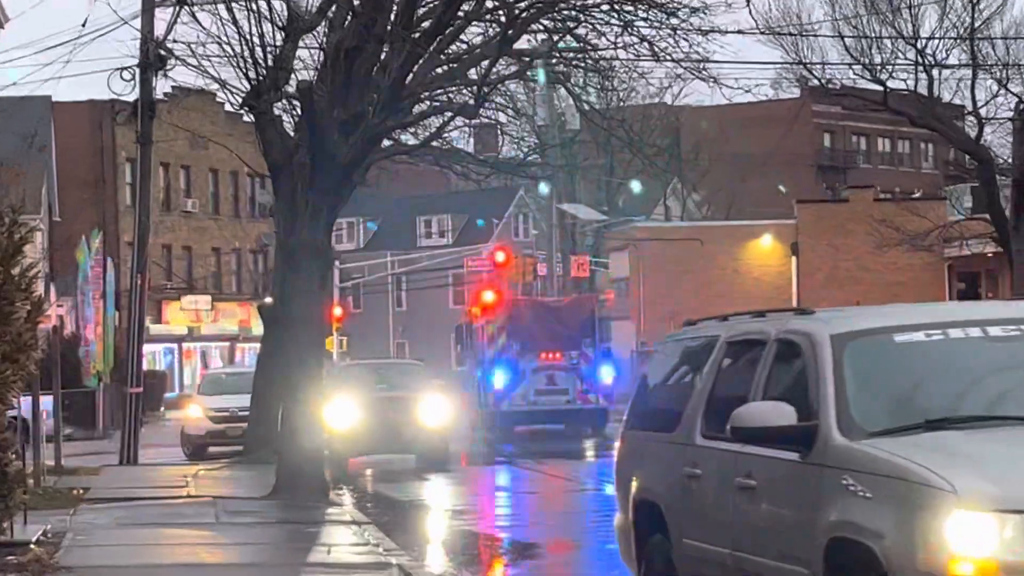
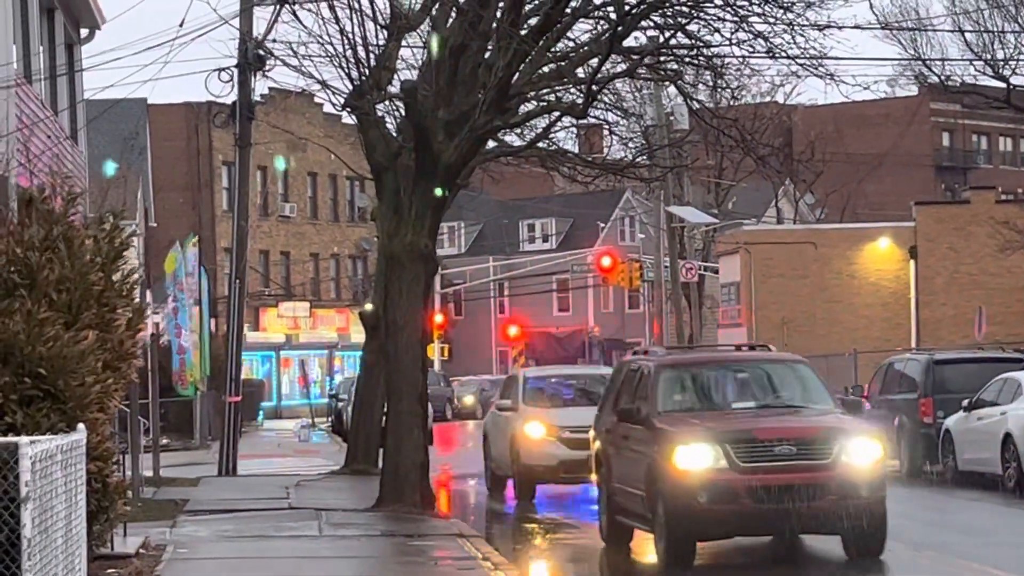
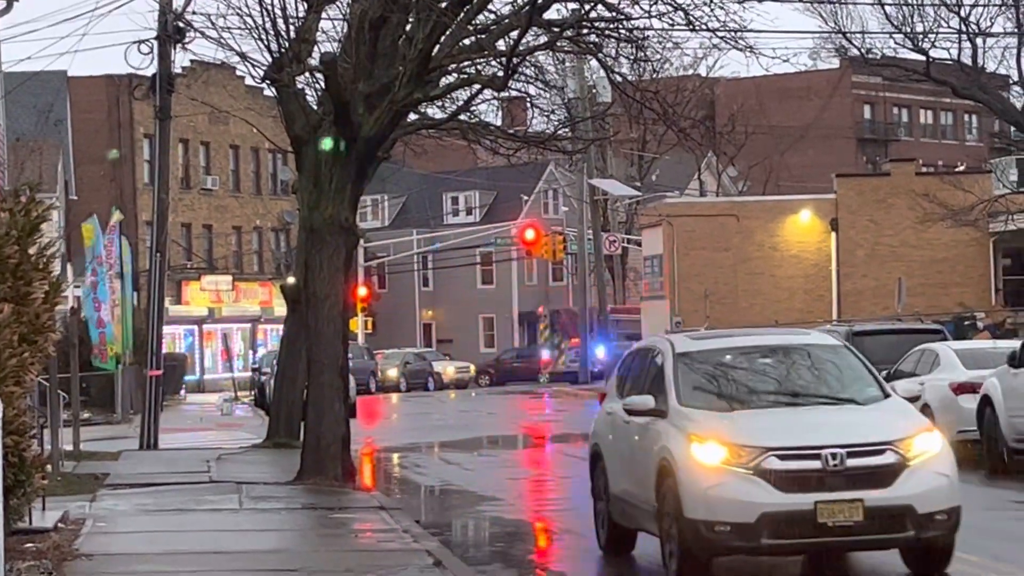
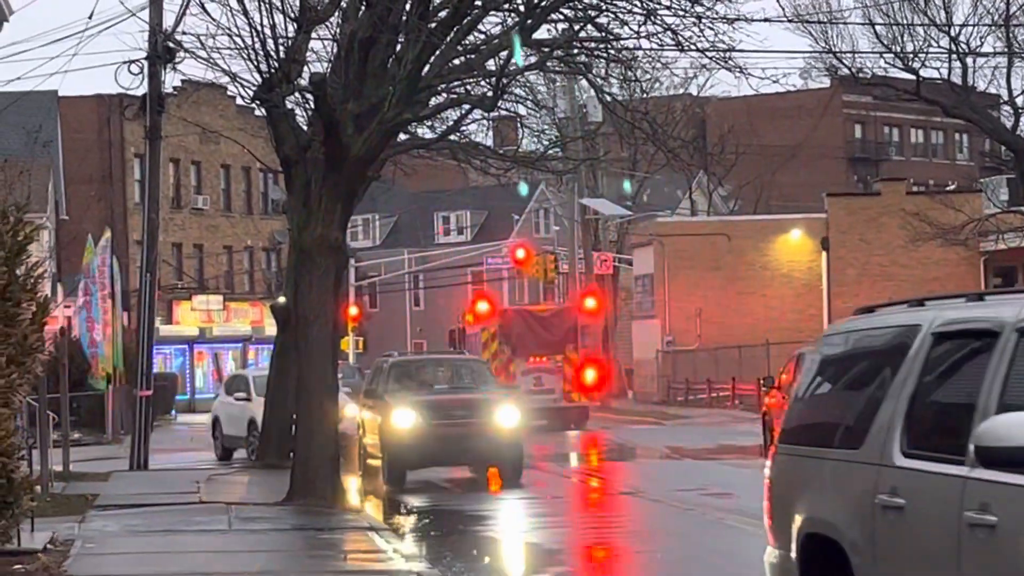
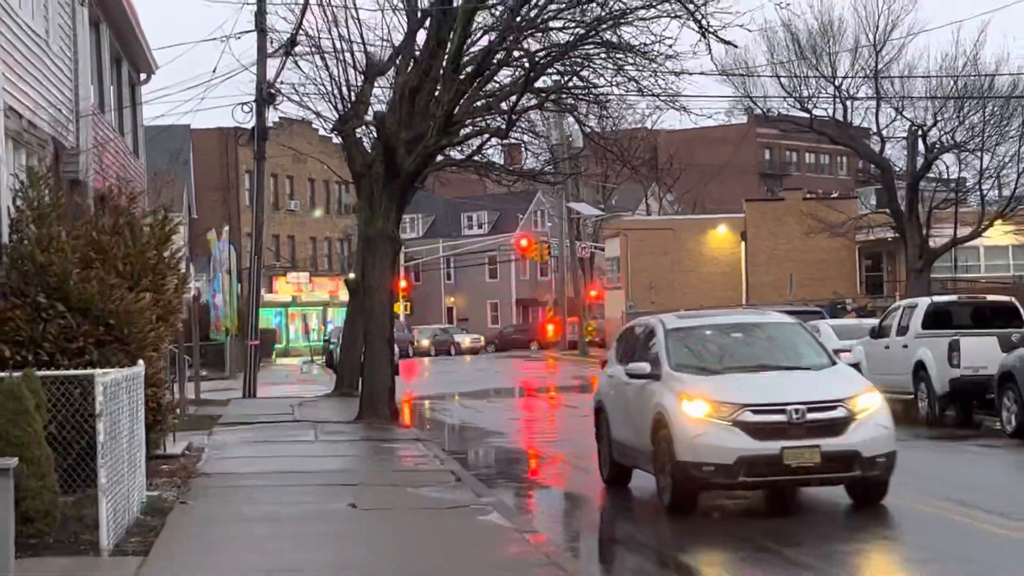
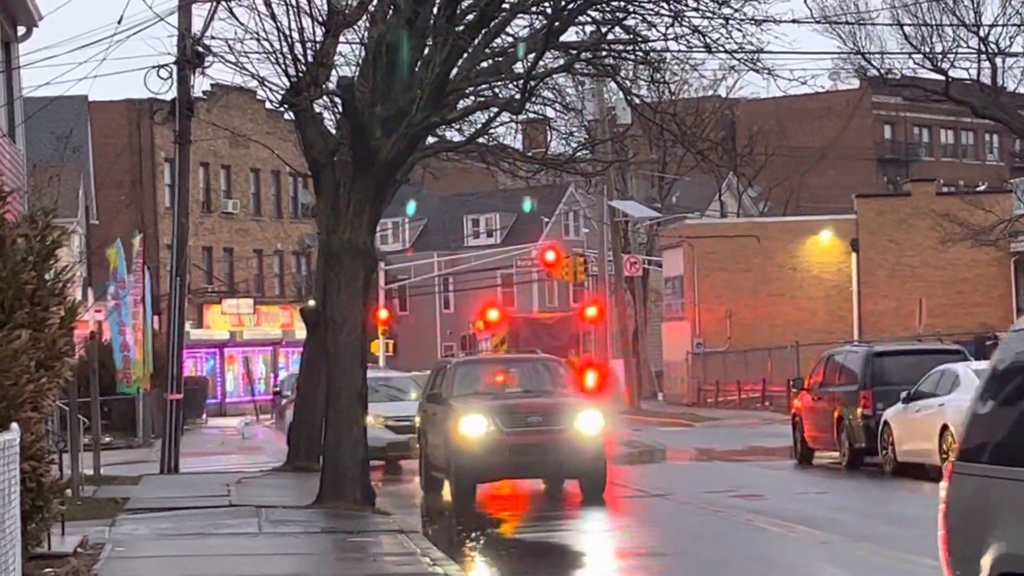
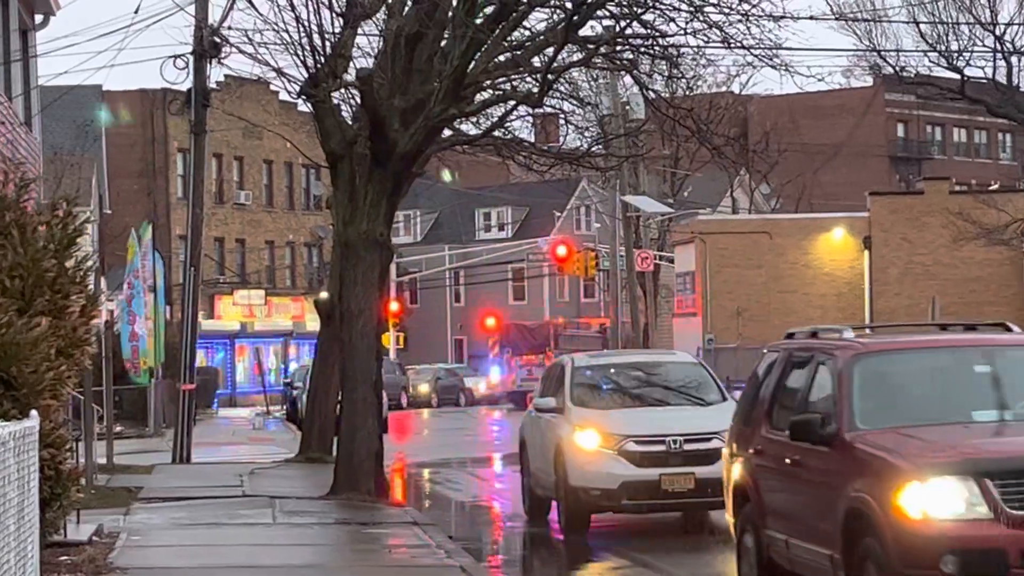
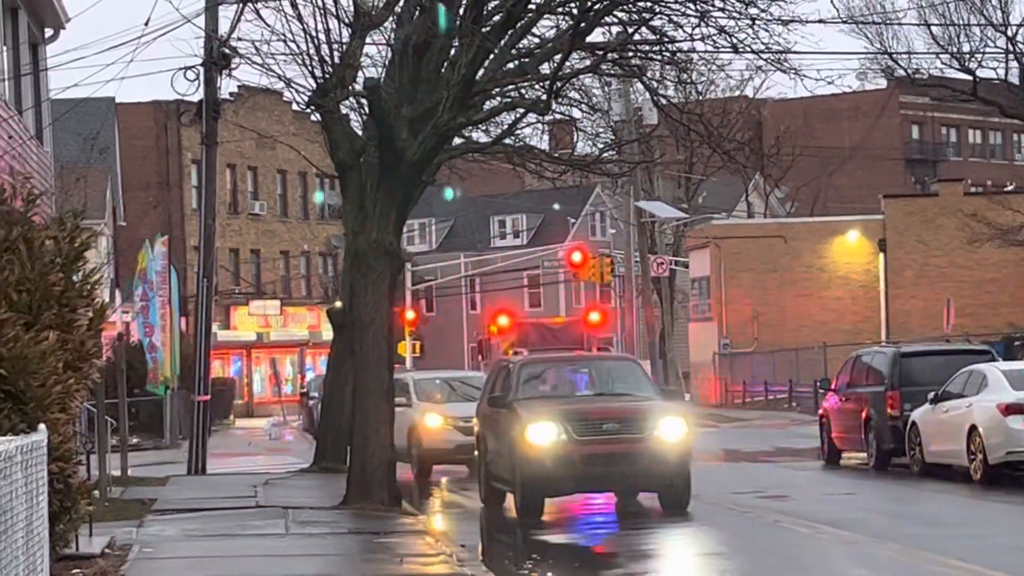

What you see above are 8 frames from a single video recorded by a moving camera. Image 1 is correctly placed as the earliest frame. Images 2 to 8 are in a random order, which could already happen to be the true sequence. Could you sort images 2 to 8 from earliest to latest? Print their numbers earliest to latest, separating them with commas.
4, 6, 8, 2, 7, 3, 5
